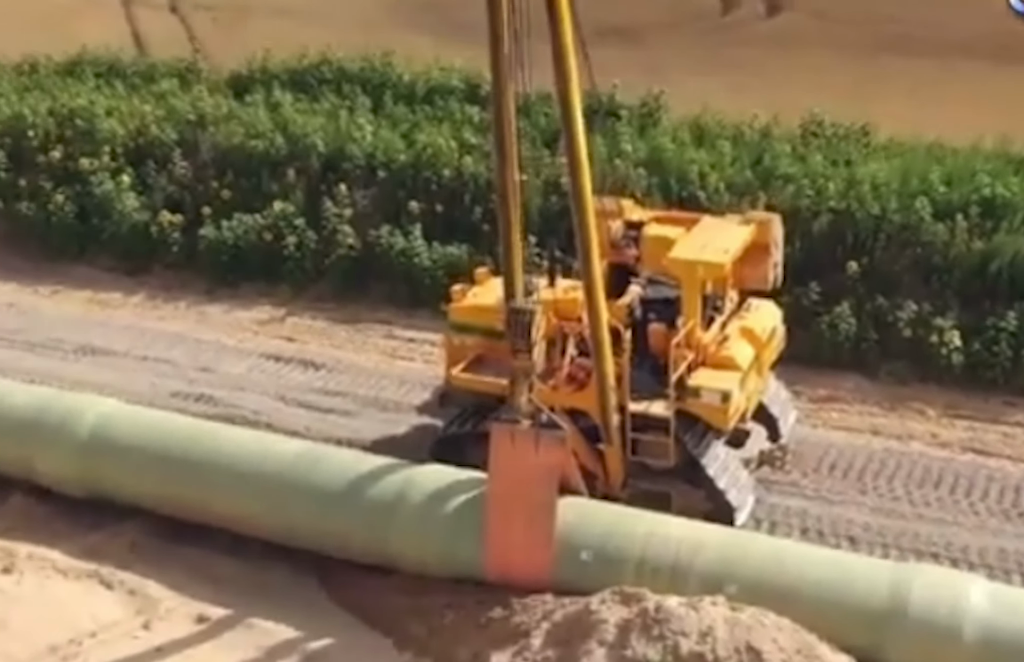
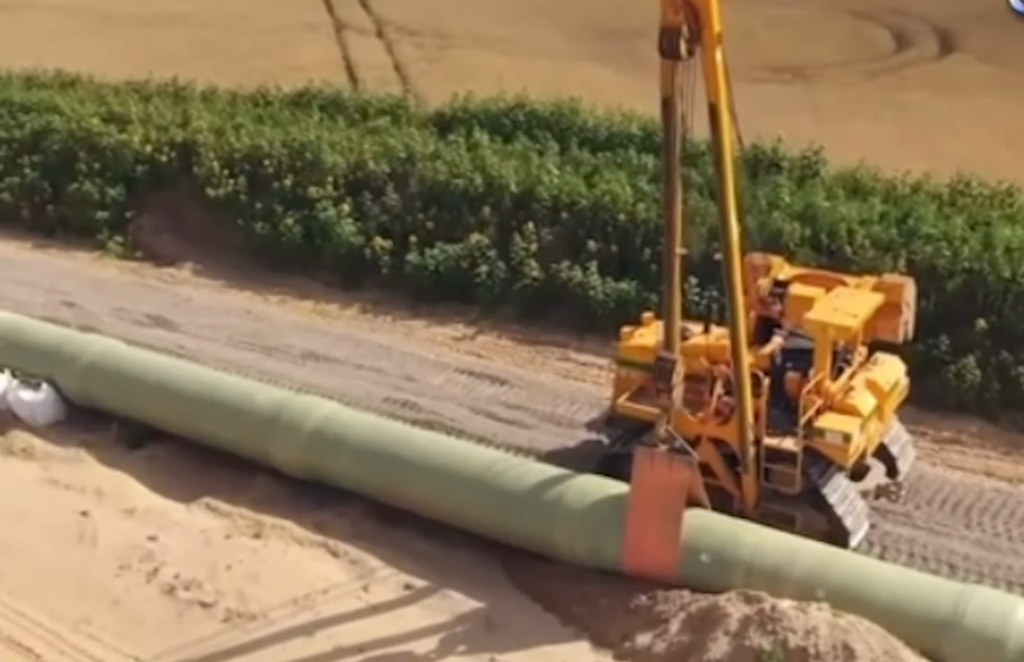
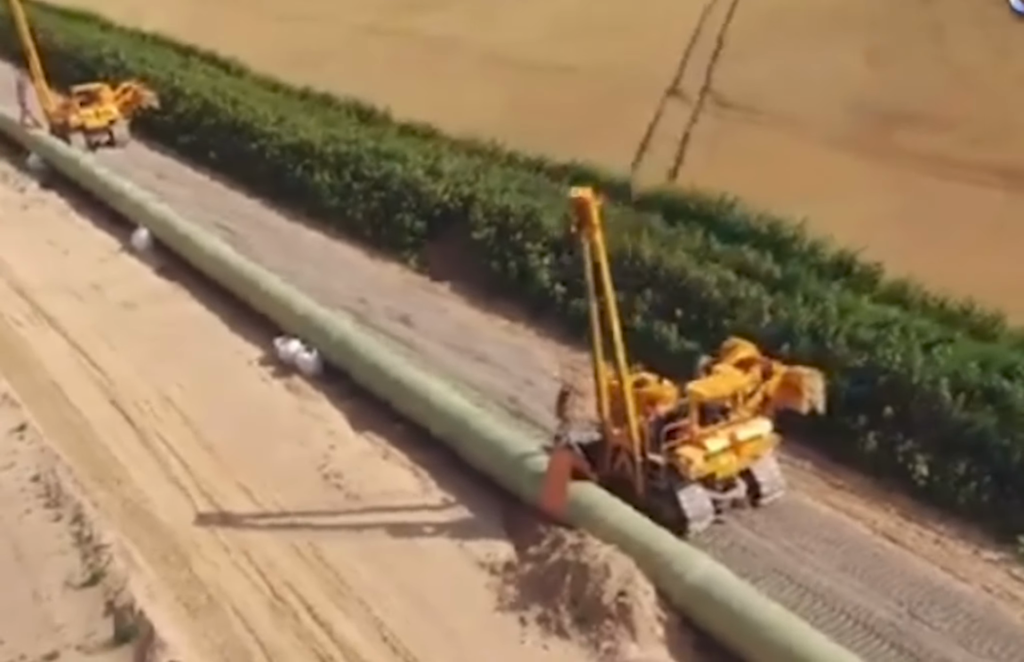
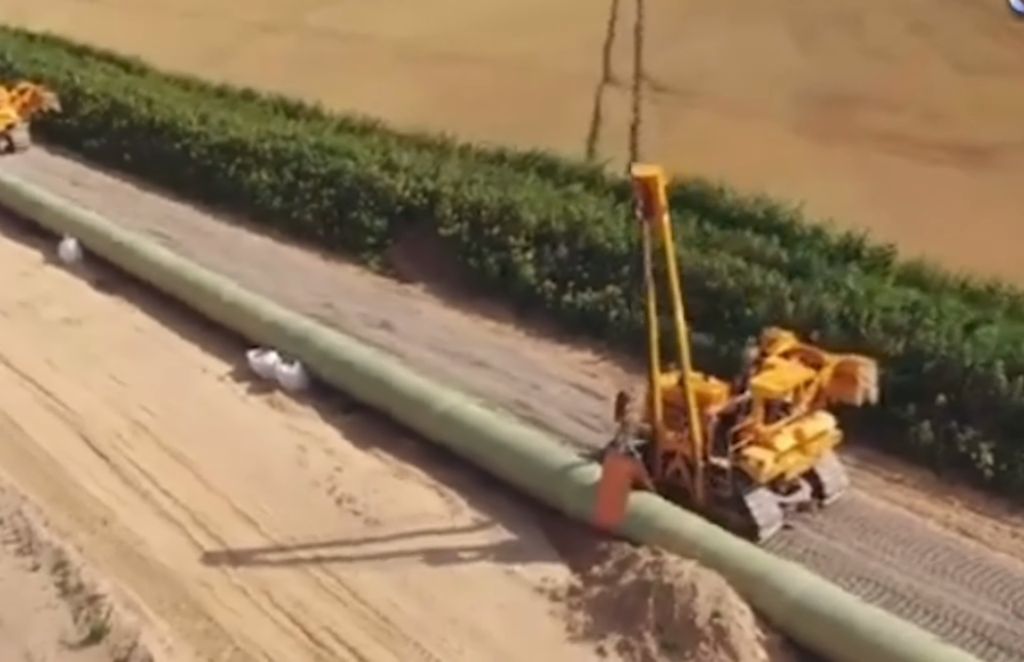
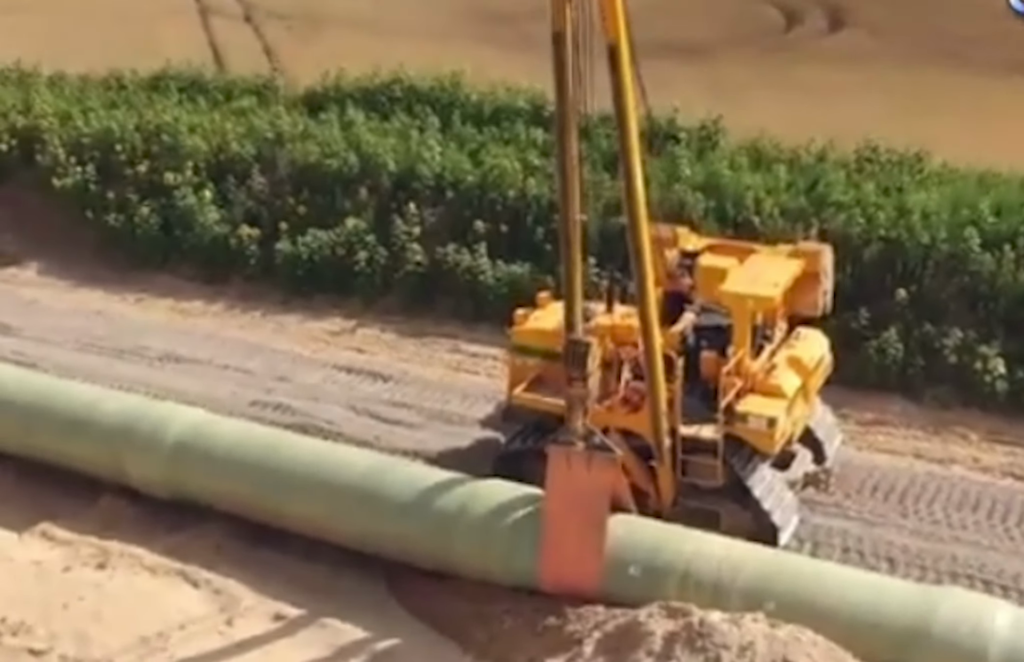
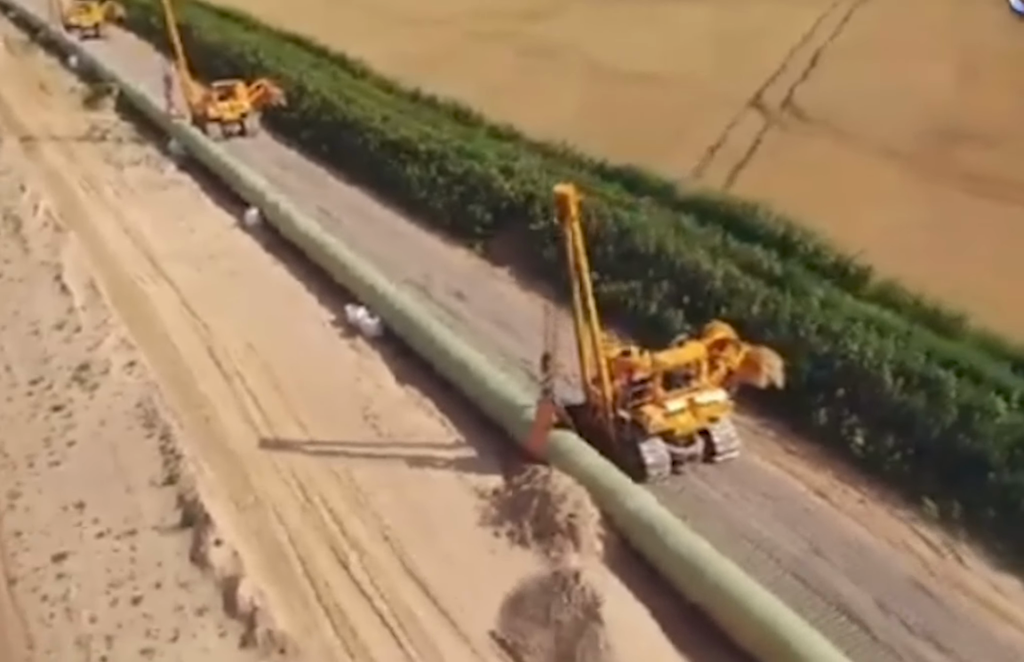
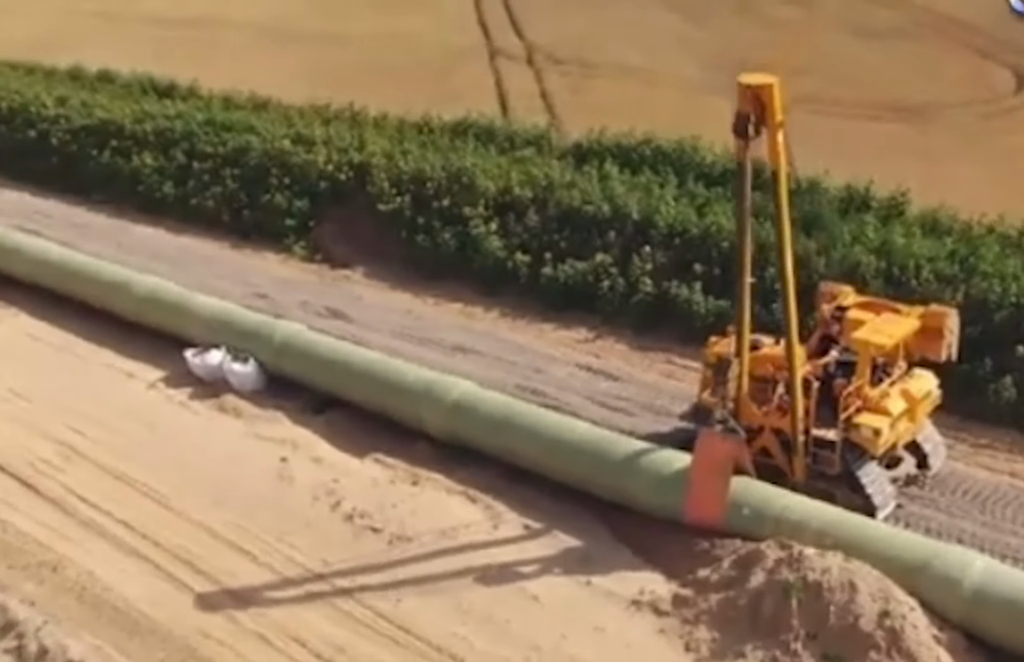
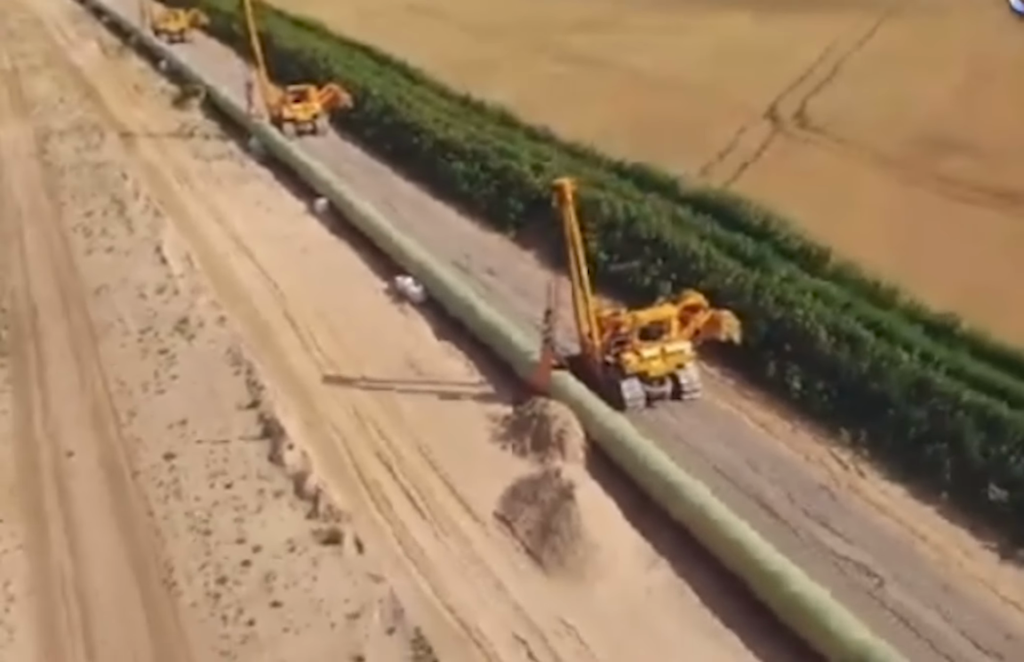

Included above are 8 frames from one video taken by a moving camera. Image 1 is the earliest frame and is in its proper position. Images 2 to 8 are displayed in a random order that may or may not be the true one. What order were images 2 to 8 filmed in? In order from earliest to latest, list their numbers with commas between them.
5, 2, 7, 4, 3, 6, 8
